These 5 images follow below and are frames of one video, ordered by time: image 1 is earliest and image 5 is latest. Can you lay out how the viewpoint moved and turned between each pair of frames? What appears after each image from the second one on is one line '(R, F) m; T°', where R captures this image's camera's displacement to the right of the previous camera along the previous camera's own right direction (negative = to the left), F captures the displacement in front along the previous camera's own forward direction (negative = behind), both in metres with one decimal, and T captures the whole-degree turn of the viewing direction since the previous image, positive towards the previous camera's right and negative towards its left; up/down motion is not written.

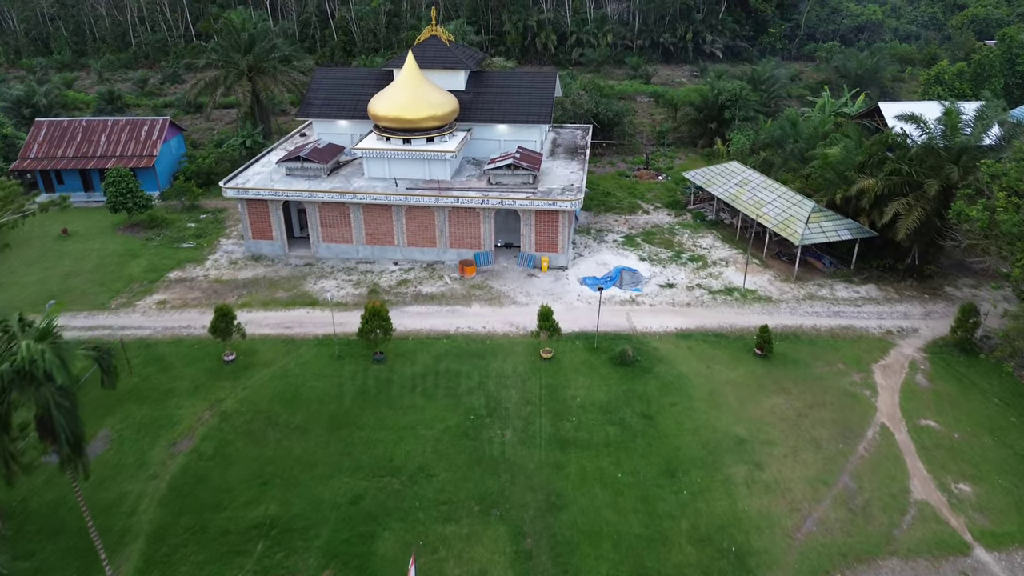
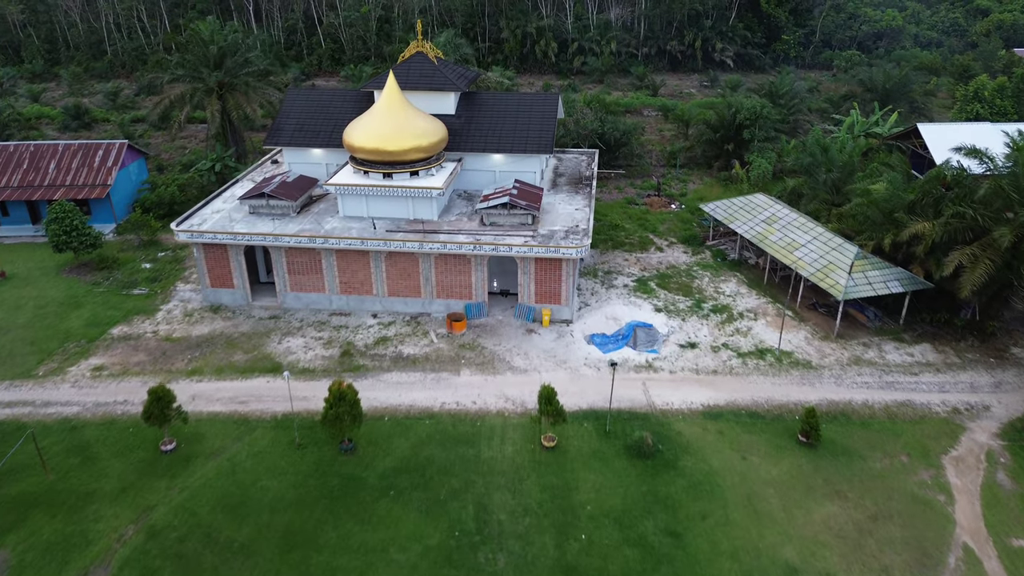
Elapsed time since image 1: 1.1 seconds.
(+0.1, +3.0) m; 0°
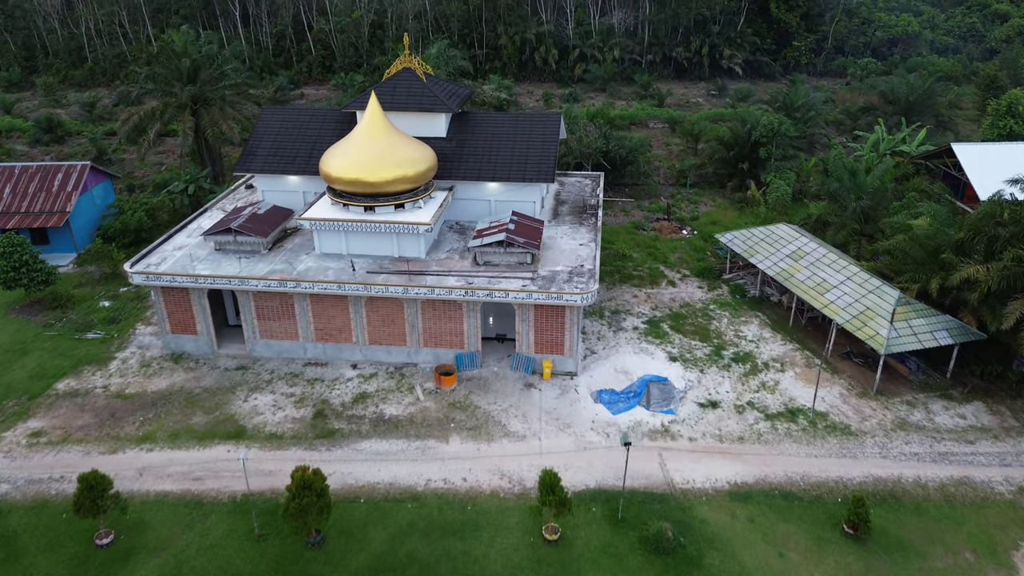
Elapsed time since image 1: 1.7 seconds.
(+0.1, +2.2) m; 0°
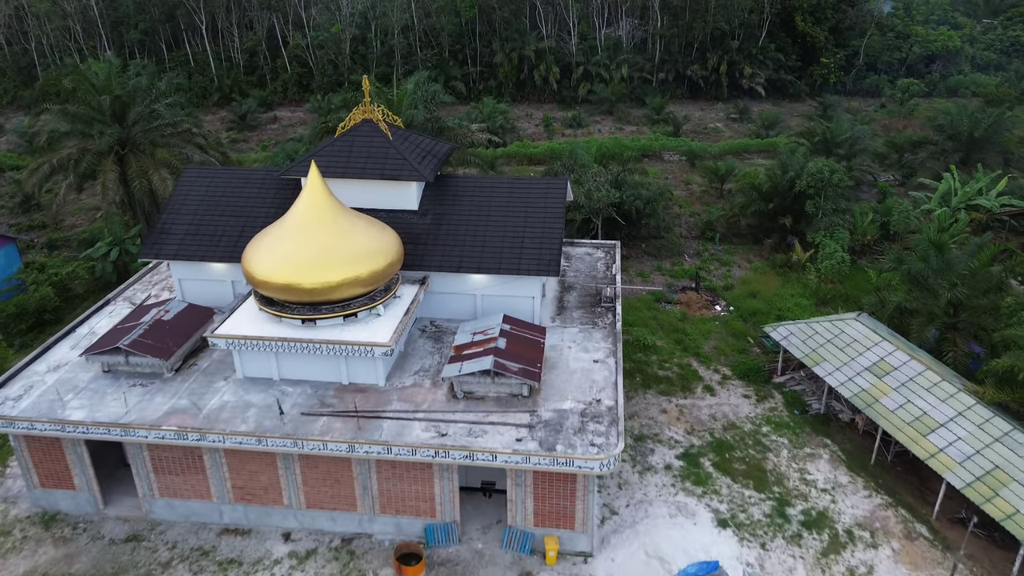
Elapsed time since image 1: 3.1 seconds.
(+0.2, +4.8) m; 0°
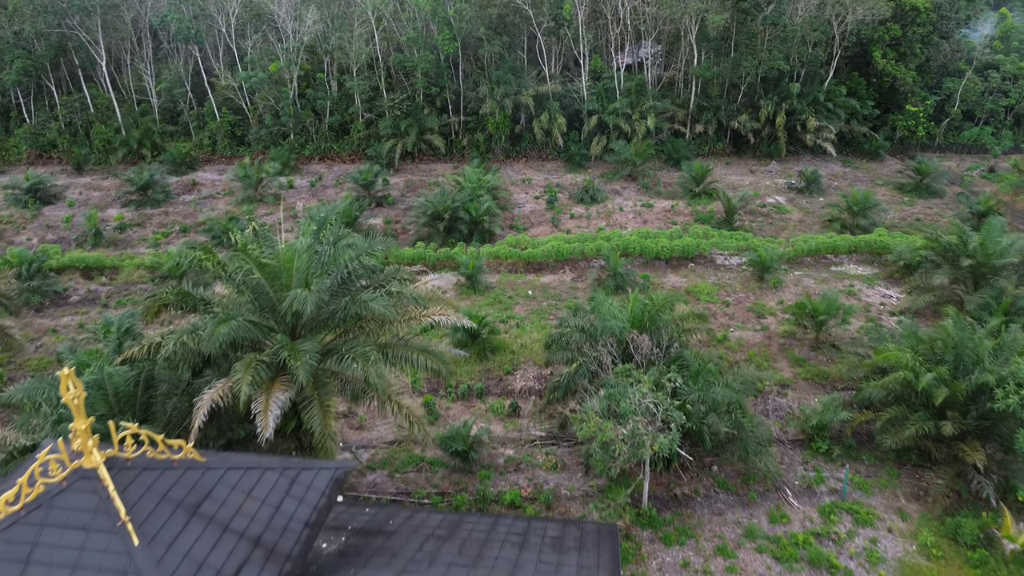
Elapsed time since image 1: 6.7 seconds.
(+0.3, +10.0) m; 0°
